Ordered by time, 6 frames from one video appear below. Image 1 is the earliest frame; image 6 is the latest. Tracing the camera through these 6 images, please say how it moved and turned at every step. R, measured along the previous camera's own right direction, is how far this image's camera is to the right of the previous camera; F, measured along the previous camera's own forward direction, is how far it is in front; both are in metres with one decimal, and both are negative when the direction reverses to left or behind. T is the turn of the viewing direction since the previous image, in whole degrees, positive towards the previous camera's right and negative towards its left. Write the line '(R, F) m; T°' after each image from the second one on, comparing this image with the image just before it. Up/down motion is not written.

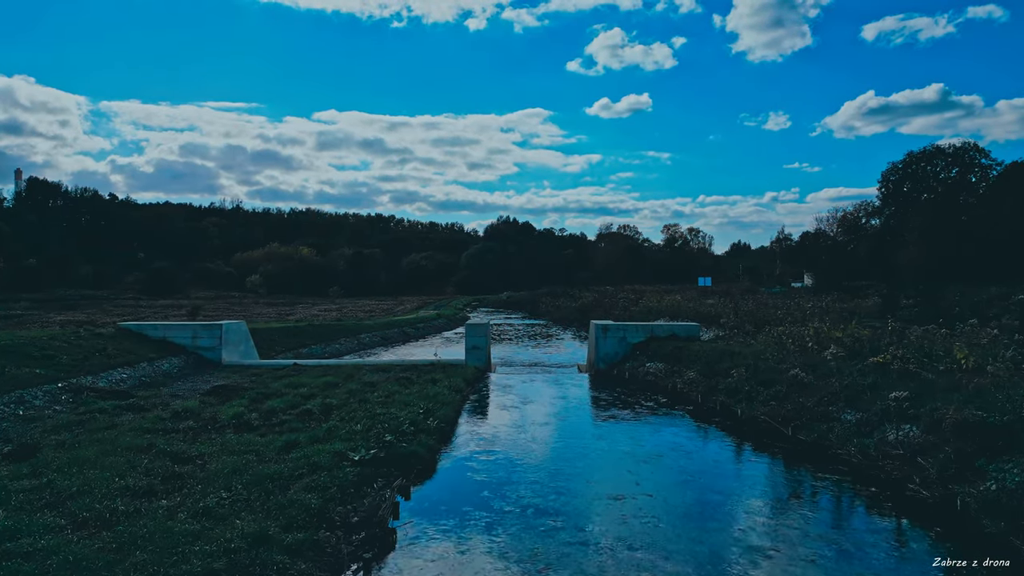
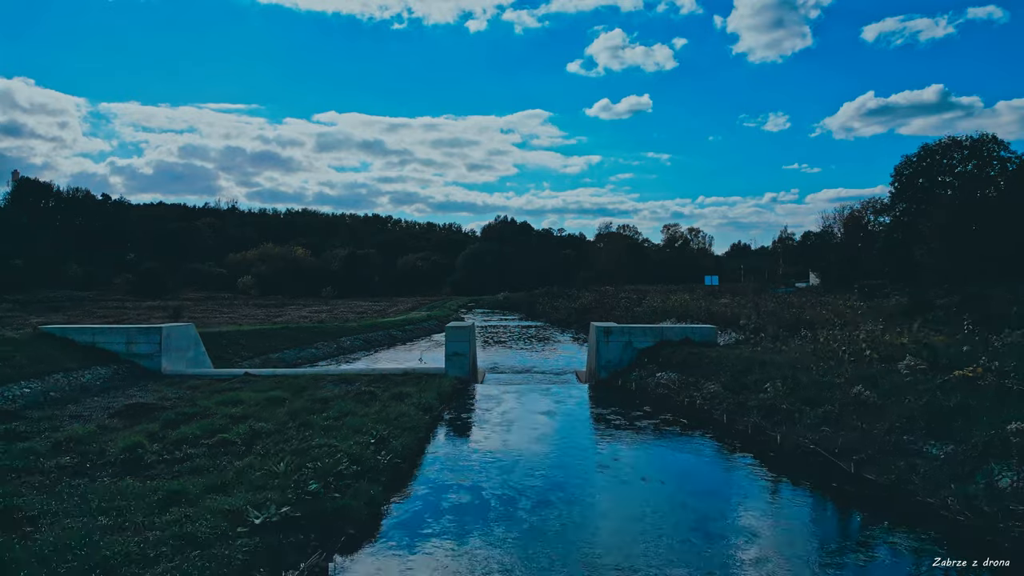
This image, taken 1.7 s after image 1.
(+0.3, +2.9) m; 0°
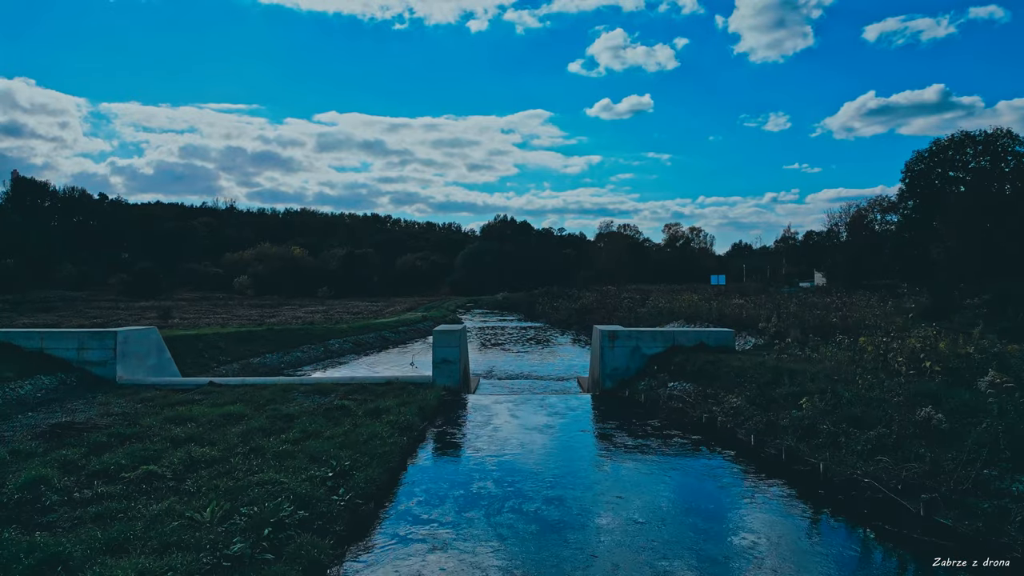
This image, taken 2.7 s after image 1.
(+0.1, +1.8) m; 0°
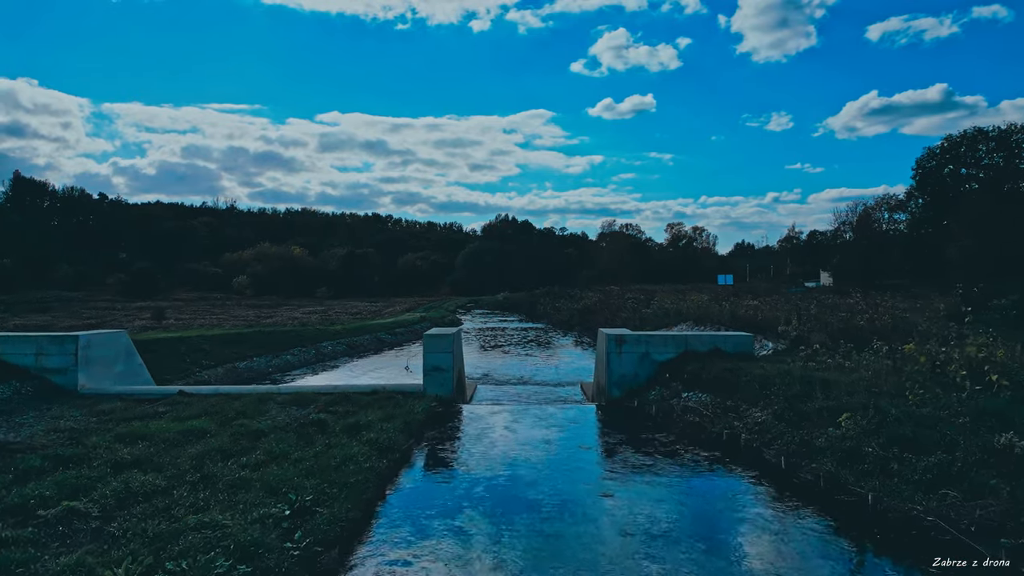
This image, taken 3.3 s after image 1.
(+0.1, +1.3) m; 0°
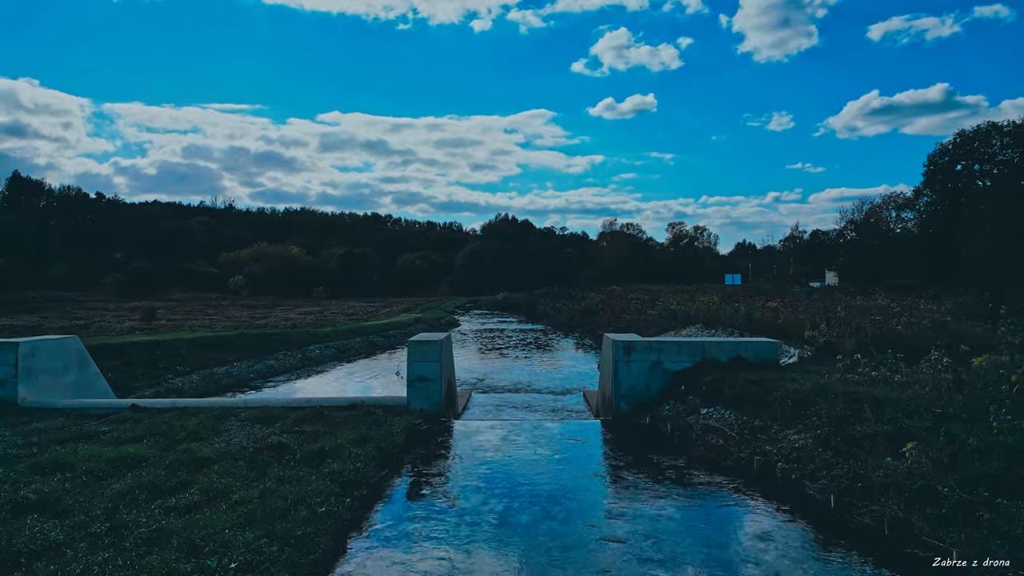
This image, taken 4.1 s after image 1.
(+0.1, +1.6) m; 0°
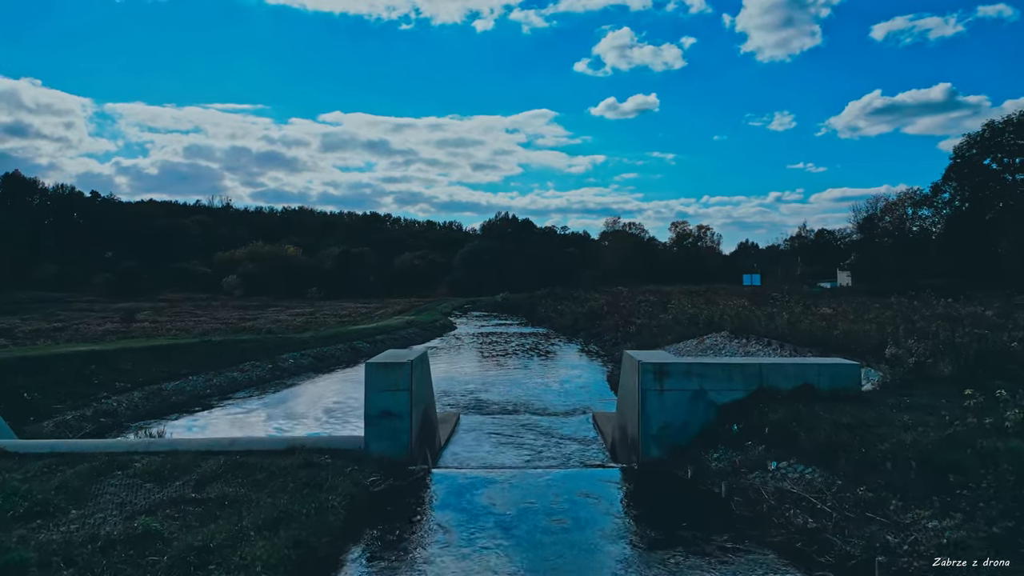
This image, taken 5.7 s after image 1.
(+0.1, +3.2) m; 0°
